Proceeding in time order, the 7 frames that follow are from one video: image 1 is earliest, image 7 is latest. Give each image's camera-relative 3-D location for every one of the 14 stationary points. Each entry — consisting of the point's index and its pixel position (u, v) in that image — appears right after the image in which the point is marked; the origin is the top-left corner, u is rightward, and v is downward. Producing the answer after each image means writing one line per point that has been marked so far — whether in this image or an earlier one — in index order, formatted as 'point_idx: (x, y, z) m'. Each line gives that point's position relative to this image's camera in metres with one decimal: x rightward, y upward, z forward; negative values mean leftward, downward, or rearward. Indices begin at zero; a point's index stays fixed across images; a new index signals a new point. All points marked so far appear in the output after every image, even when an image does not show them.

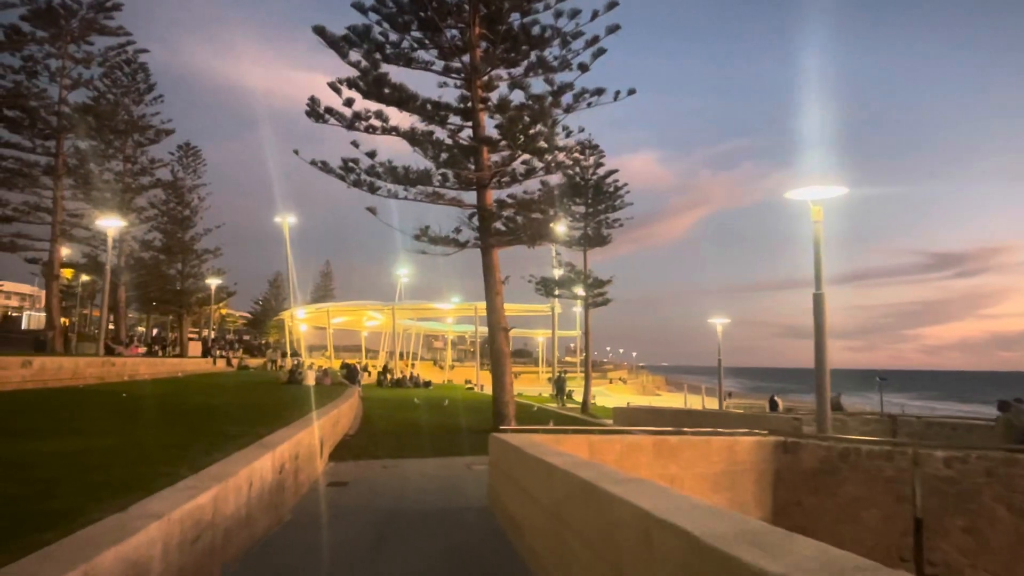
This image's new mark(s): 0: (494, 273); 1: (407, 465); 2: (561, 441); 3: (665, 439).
0: (-0.5, +0.4, +19.6) m
1: (-1.9, -3.1, +14.4) m
2: (+0.6, -2.0, +10.6) m
3: (+2.2, -2.1, +11.5) m
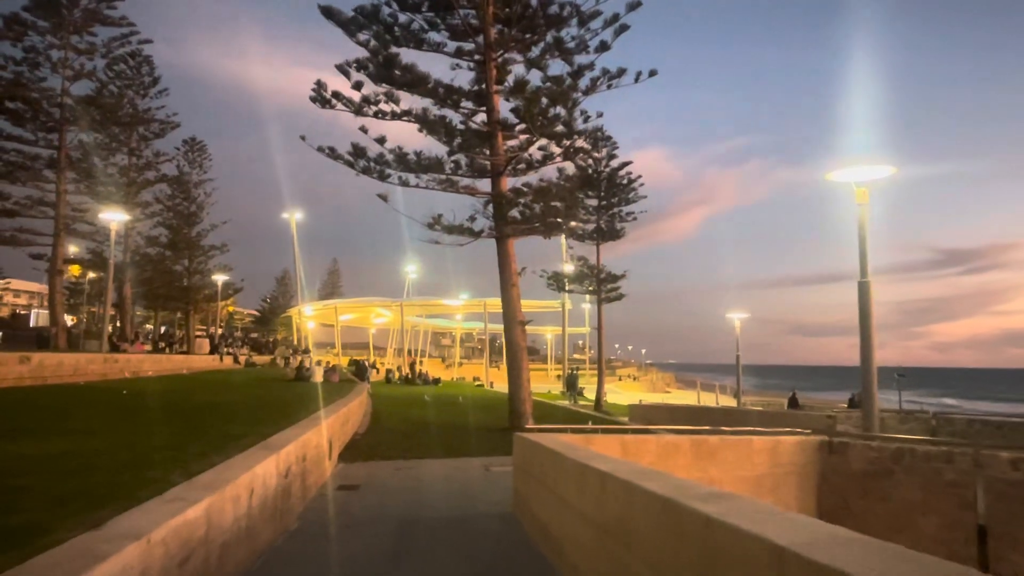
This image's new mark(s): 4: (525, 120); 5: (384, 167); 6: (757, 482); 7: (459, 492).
0: (-0.1, +0.5, +18.7) m
1: (-1.5, -3.0, +13.5) m
2: (+1.0, -1.8, +9.7) m
3: (+2.5, -2.0, +10.6) m
4: (+0.3, +3.6, +17.4) m
5: (-3.1, +2.9, +19.3) m
6: (+3.4, -2.6, +11.0) m
7: (-0.7, -2.9, +11.3) m
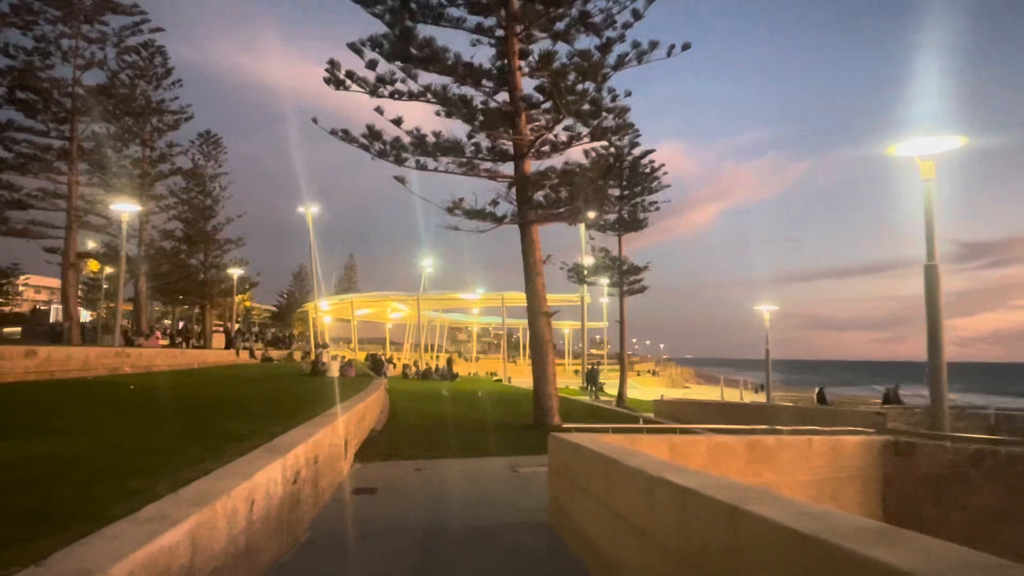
0: (+0.5, +0.8, +17.7) m
1: (-1.0, -2.8, +12.6) m
2: (+1.3, -1.6, +8.6) m
3: (+2.9, -1.8, +9.5) m
4: (+0.8, +3.9, +16.4) m
5: (-2.5, +3.1, +18.3) m
6: (+3.8, -2.4, +10.0) m
7: (-0.3, -2.7, +10.3) m
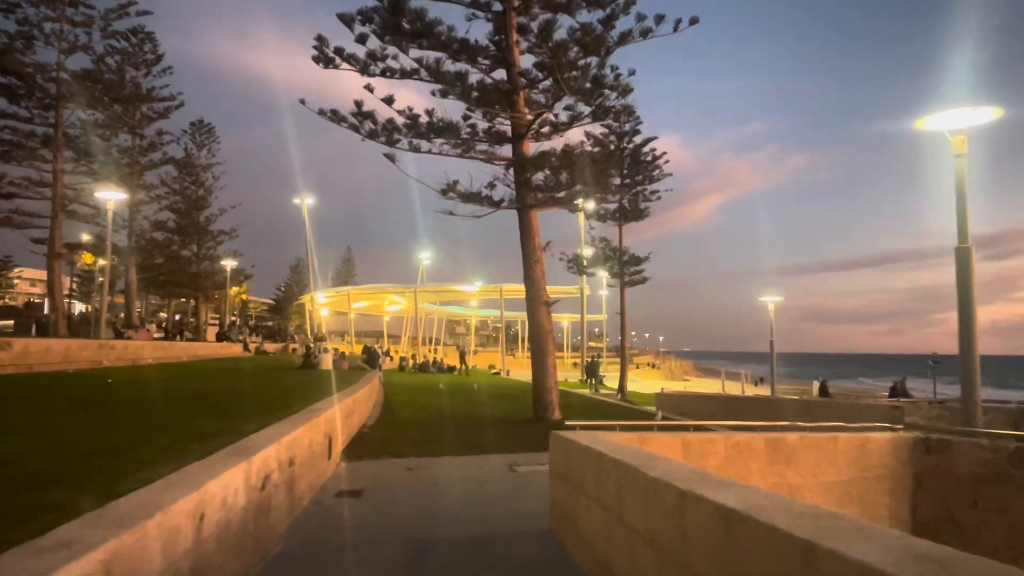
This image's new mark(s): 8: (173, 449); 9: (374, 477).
0: (+0.4, +1.0, +16.8) m
1: (-1.1, -2.6, +11.7) m
2: (+1.3, -1.5, +7.8) m
3: (+2.9, -1.6, +8.7) m
4: (+0.7, +4.1, +15.5) m
5: (-2.5, +3.3, +17.4) m
6: (+3.7, -2.2, +9.1) m
7: (-0.3, -2.5, +9.5) m
8: (-3.1, -1.5, +7.4) m
9: (-1.8, -2.5, +10.8) m
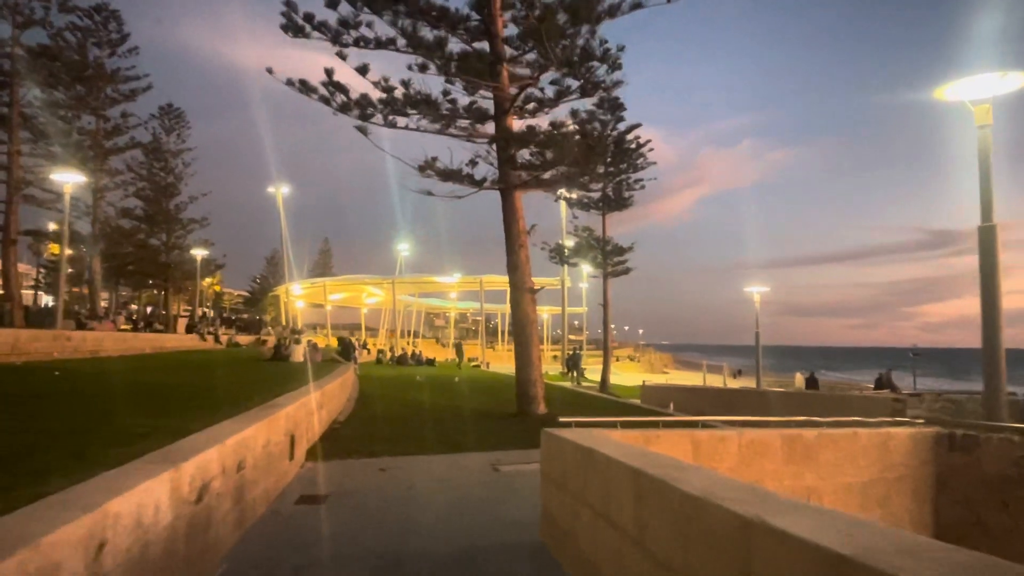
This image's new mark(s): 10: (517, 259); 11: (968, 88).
0: (+0.1, +1.3, +15.8) m
1: (-1.3, -2.3, +10.7) m
2: (+1.2, -1.3, +6.8) m
3: (+2.8, -1.4, +7.8) m
4: (+0.4, +4.4, +14.4) m
5: (-2.9, +3.6, +16.3) m
6: (+3.6, -2.0, +8.2) m
7: (-0.5, -2.3, +8.4) m
8: (-3.2, -1.3, +6.3) m
9: (-2.0, -2.3, +9.7) m
10: (+0.1, +0.6, +15.7) m
11: (+5.5, +2.4, +9.9) m
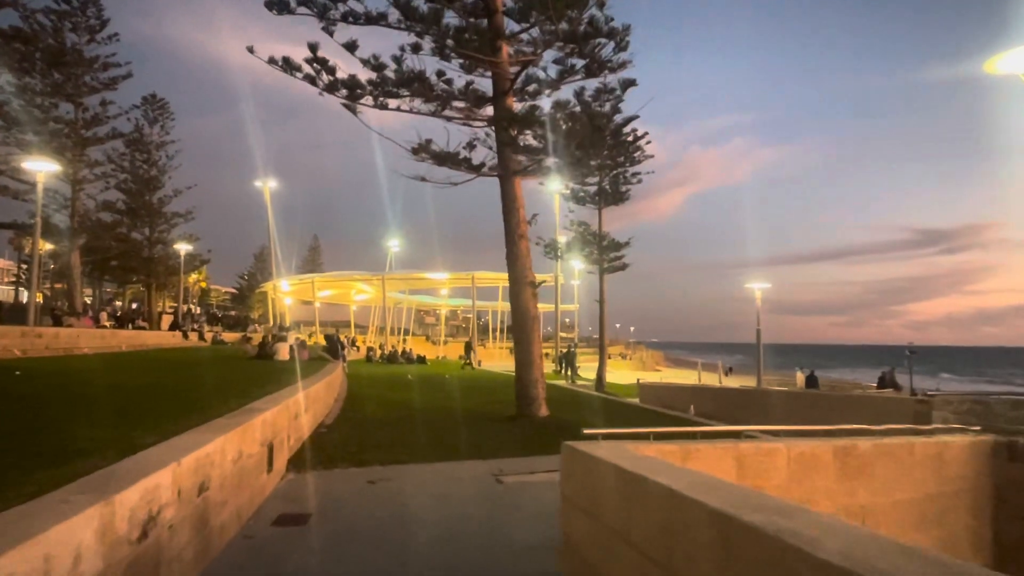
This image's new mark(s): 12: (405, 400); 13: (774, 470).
0: (+0.1, +1.4, +14.8) m
1: (-1.3, -2.2, +9.6) m
2: (+1.3, -1.2, +5.8) m
3: (+2.8, -1.3, +6.8) m
4: (+0.4, +4.5, +13.4) m
5: (-2.9, +3.7, +15.2) m
6: (+3.7, -2.0, +7.2) m
7: (-0.4, -2.2, +7.4) m
8: (-3.1, -1.2, +5.2) m
9: (-2.0, -2.2, +8.7) m
10: (+0.1, +0.7, +14.6) m
11: (+5.6, +2.5, +8.9) m
12: (-2.6, -2.7, +19.7) m
13: (+2.0, -1.4, +6.2) m
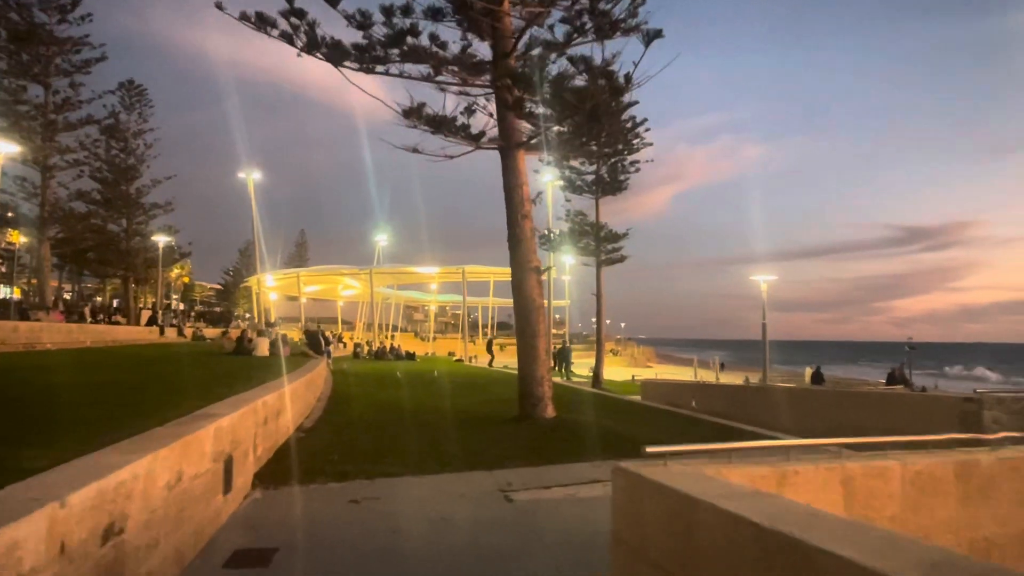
0: (+0.1, +1.6, +13.2) m
1: (-1.1, -2.0, +8.0) m
2: (+1.4, -1.0, +4.3) m
3: (+3.0, -1.1, +5.2) m
4: (+0.5, +4.7, +11.8) m
5: (-2.9, +4.0, +13.6) m
6: (+3.8, -1.8, +5.7) m
7: (-0.3, -2.0, +5.8) m
8: (-2.9, -1.0, +3.6) m
9: (-1.9, -2.0, +7.1) m
10: (+0.1, +0.9, +13.1) m
11: (+5.7, +2.7, +7.4) m
12: (-2.6, -2.5, +18.1) m
13: (+2.2, -1.2, +4.6) m
